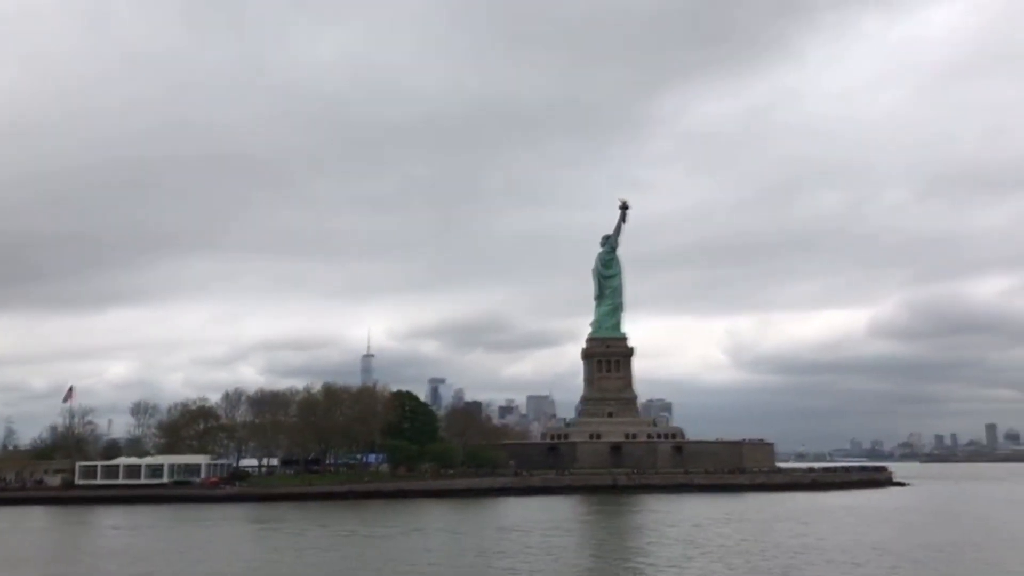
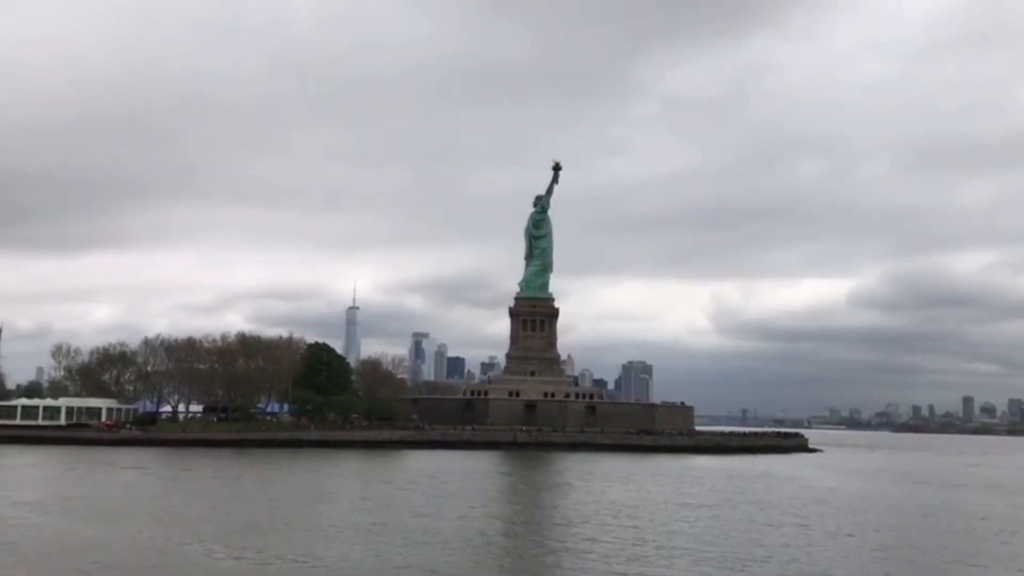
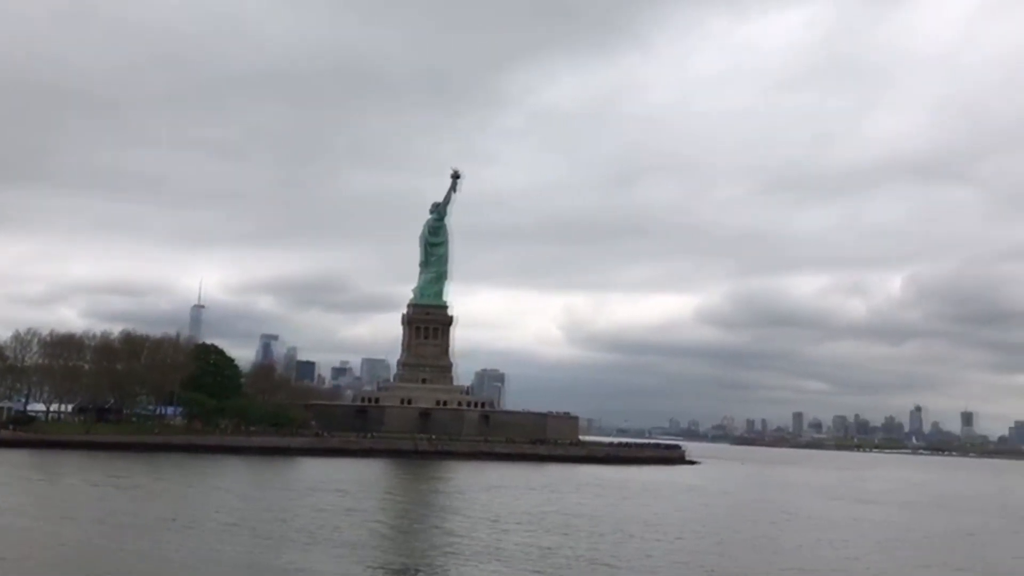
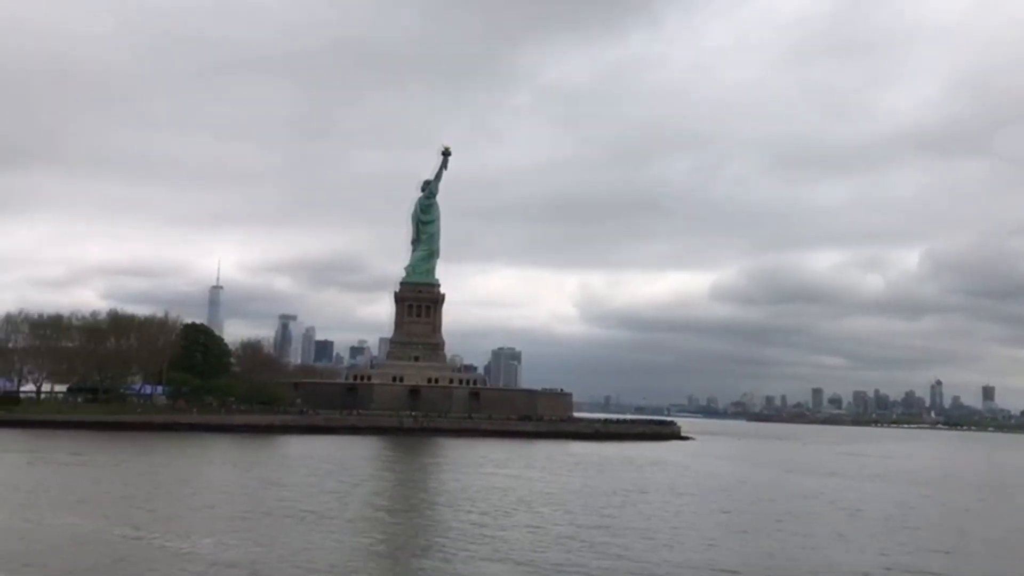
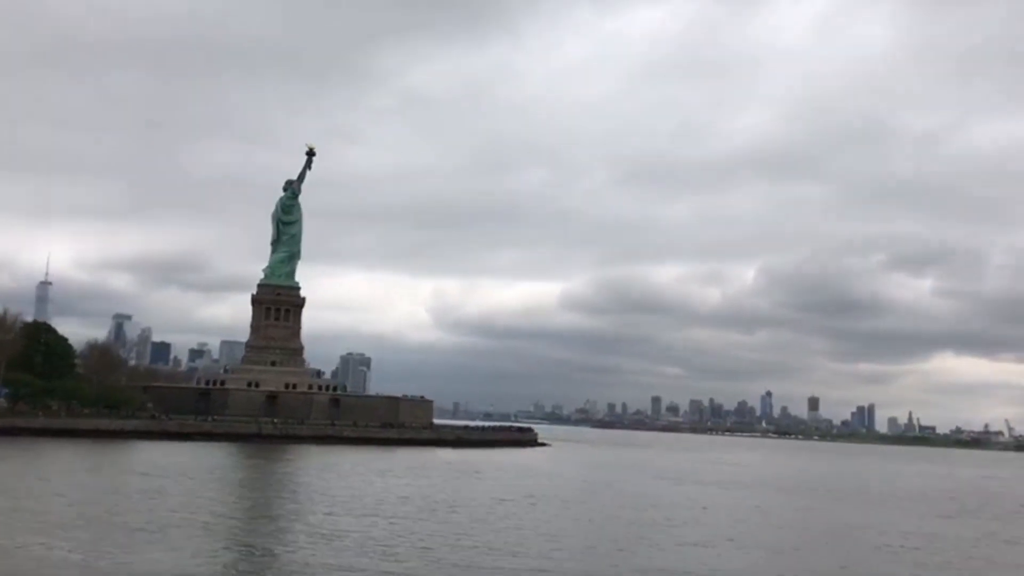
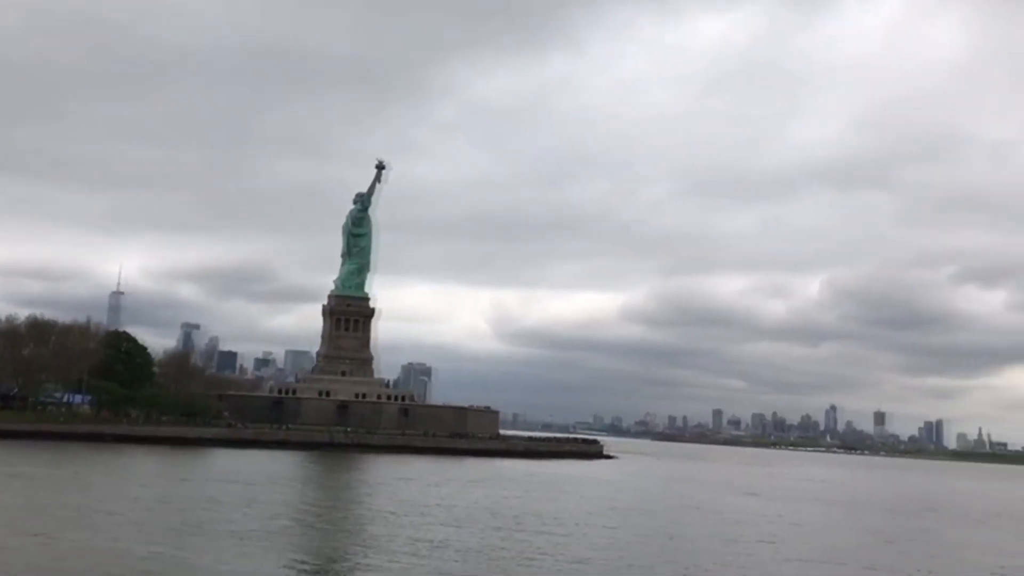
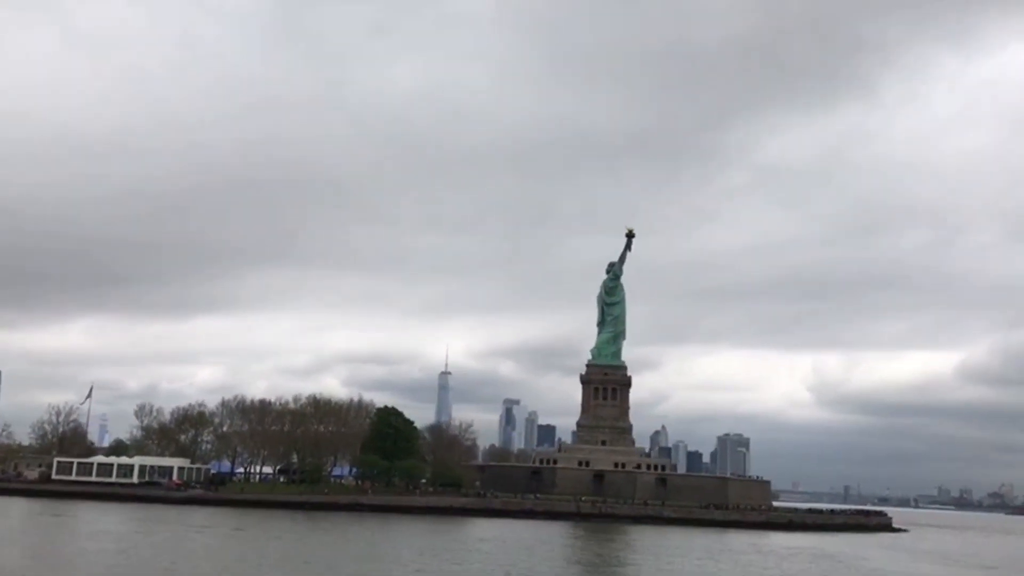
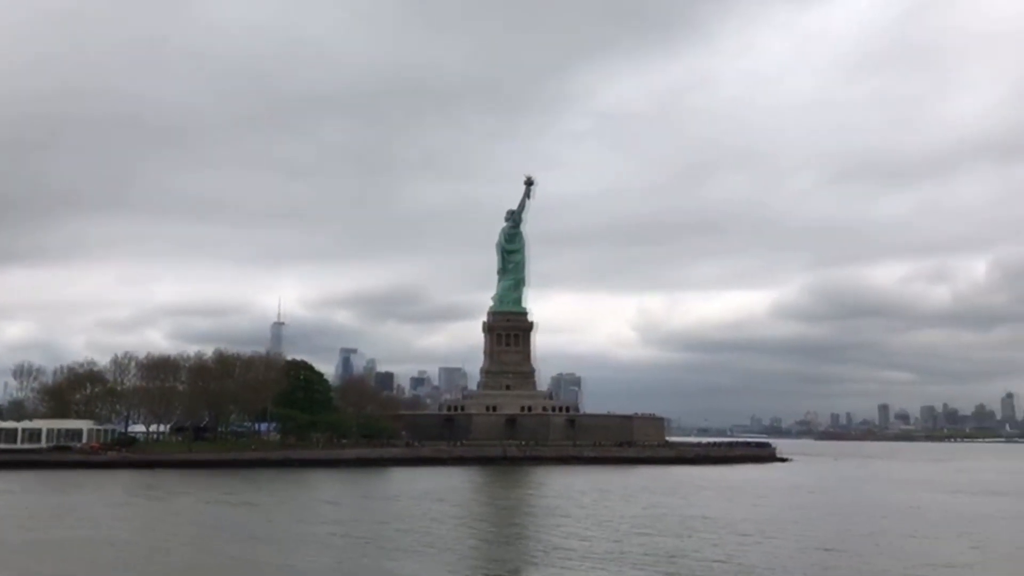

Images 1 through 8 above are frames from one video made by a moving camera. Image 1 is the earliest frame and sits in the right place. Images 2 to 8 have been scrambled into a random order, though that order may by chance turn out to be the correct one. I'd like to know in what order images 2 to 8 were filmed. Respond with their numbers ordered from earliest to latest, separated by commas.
8, 3, 6, 5, 4, 2, 7
